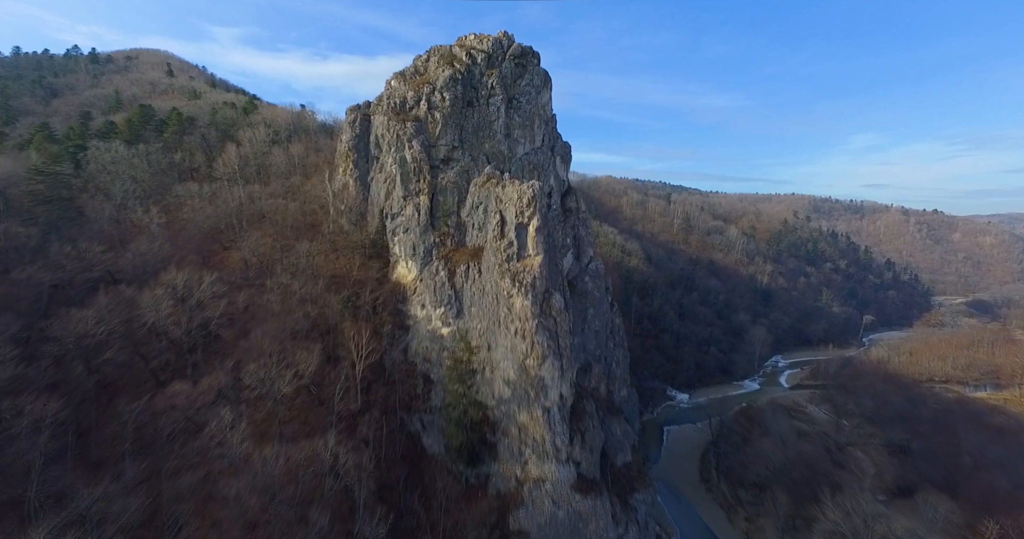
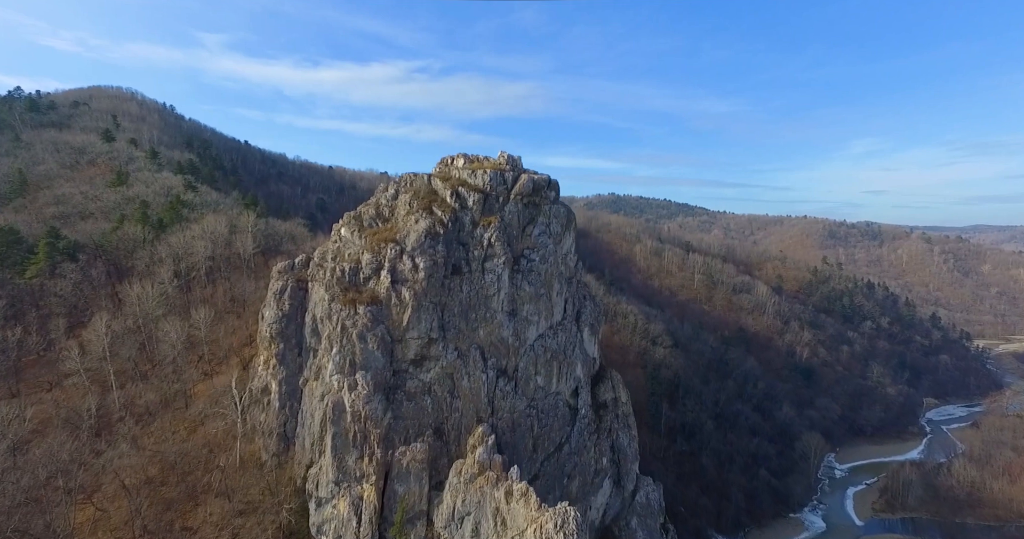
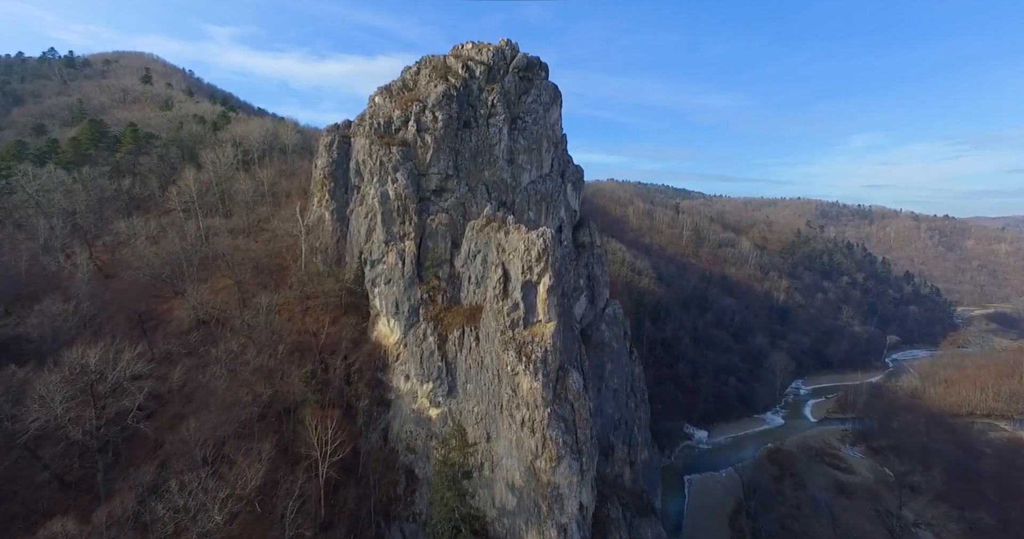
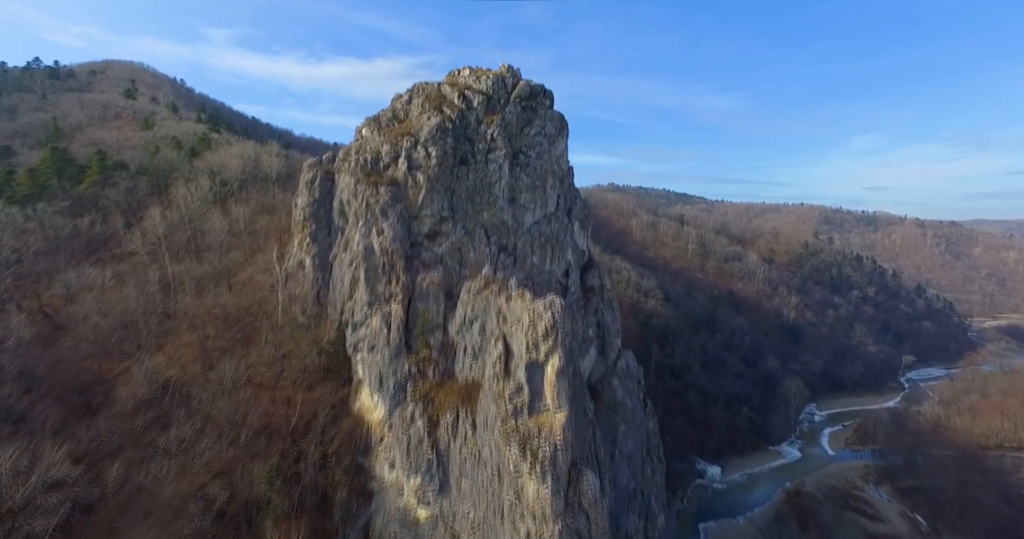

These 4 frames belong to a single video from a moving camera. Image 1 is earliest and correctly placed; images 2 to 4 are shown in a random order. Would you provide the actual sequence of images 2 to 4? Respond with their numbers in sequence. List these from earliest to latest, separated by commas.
3, 4, 2
